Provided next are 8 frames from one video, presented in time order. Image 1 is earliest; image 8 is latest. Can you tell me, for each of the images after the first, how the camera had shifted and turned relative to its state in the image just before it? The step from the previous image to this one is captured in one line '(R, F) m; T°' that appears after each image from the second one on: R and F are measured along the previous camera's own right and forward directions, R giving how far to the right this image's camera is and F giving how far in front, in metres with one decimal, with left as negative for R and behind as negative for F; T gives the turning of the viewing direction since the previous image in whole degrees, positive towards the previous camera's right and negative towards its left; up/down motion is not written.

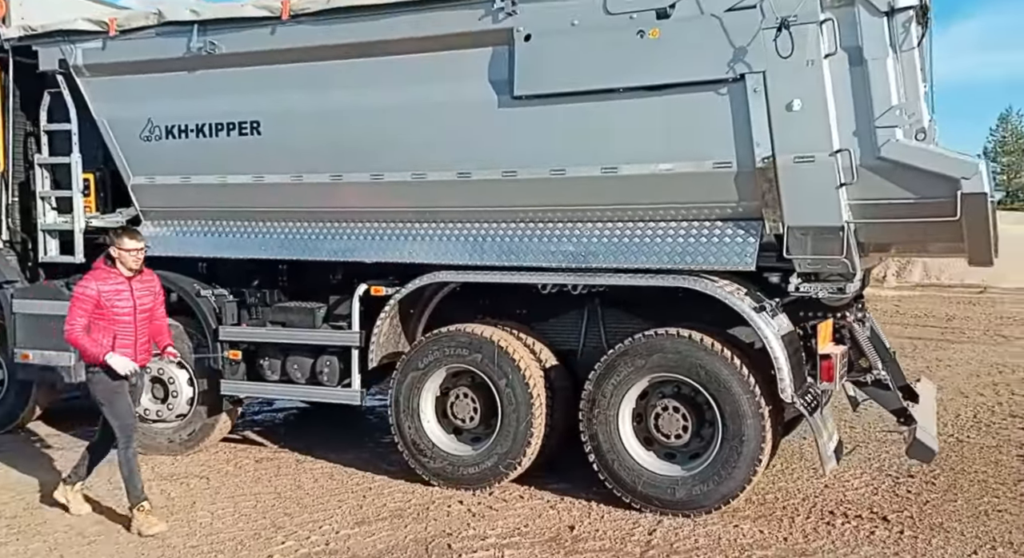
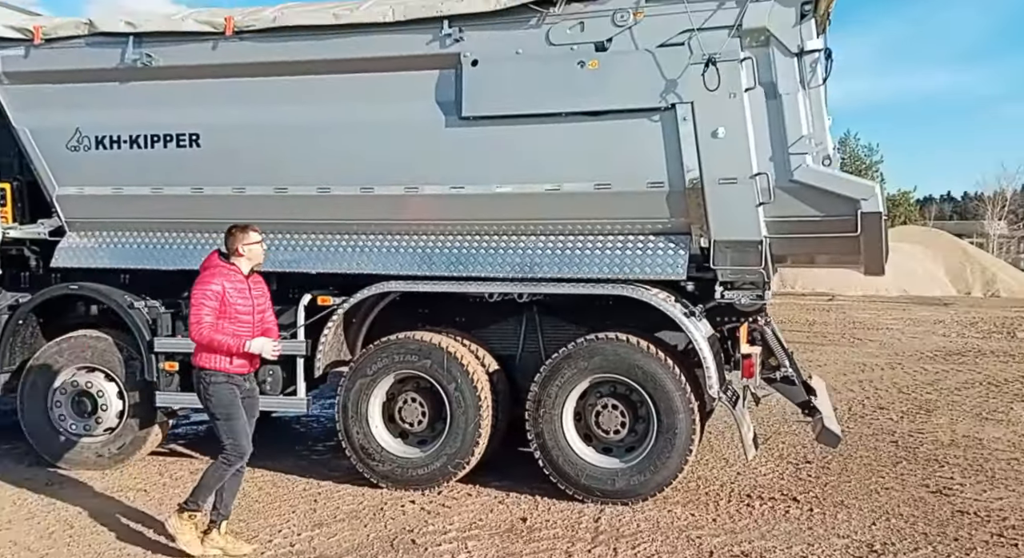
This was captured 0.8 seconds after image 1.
(-0.5, -0.3) m; +9°
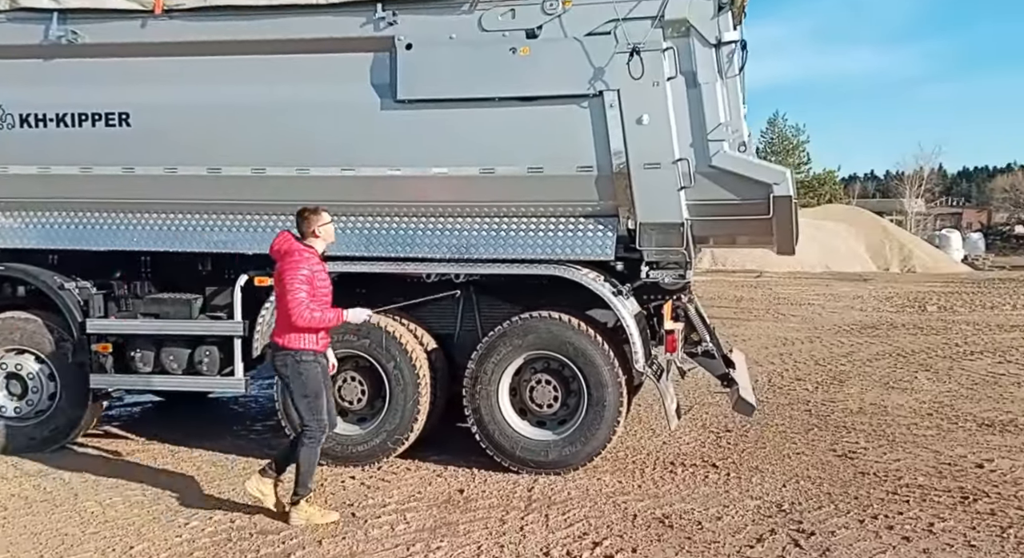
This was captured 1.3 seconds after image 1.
(0.0, -0.2) m; +5°
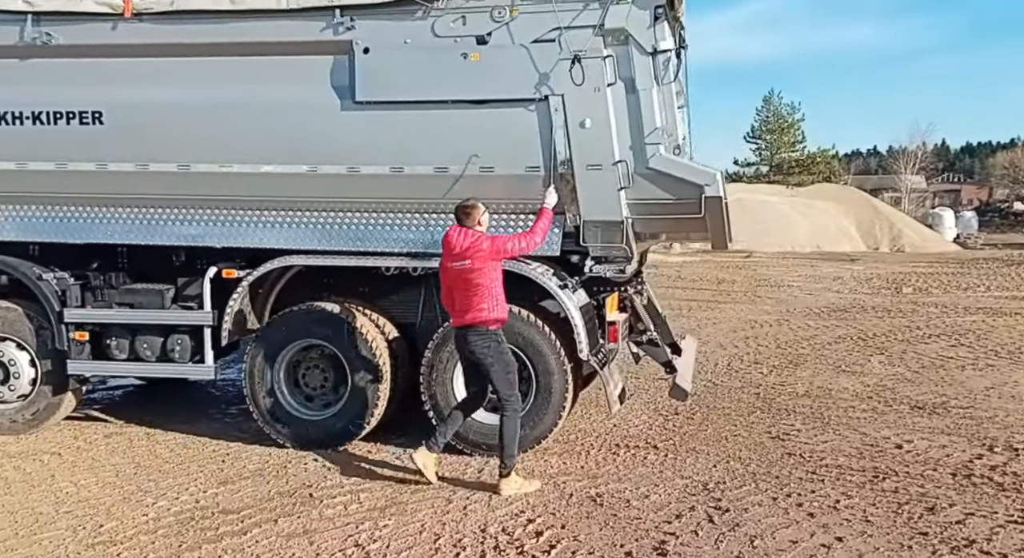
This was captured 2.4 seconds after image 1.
(+0.3, -0.3) m; 0°
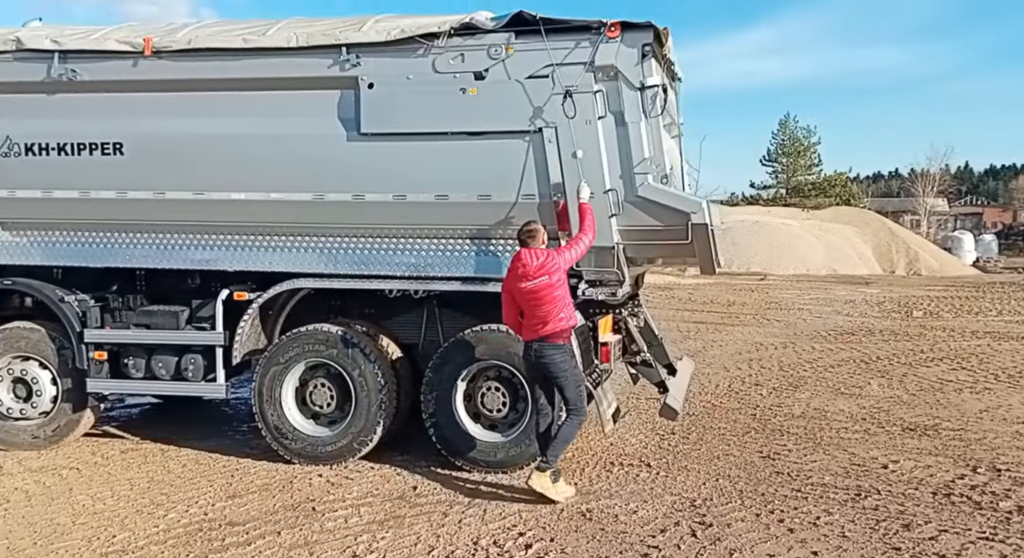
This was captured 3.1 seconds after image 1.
(+0.1, -0.2) m; -1°
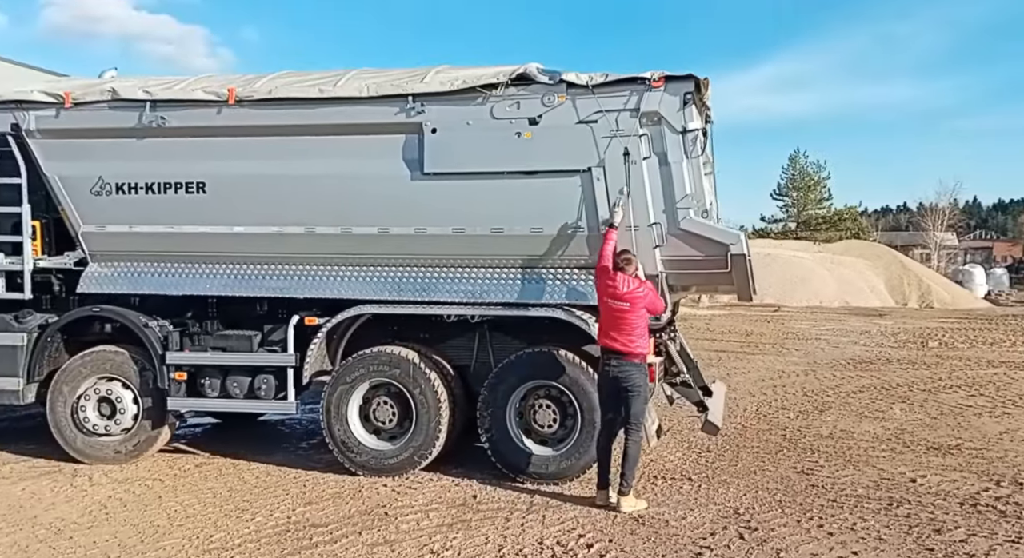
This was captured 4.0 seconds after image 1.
(-0.3, -0.5) m; -1°
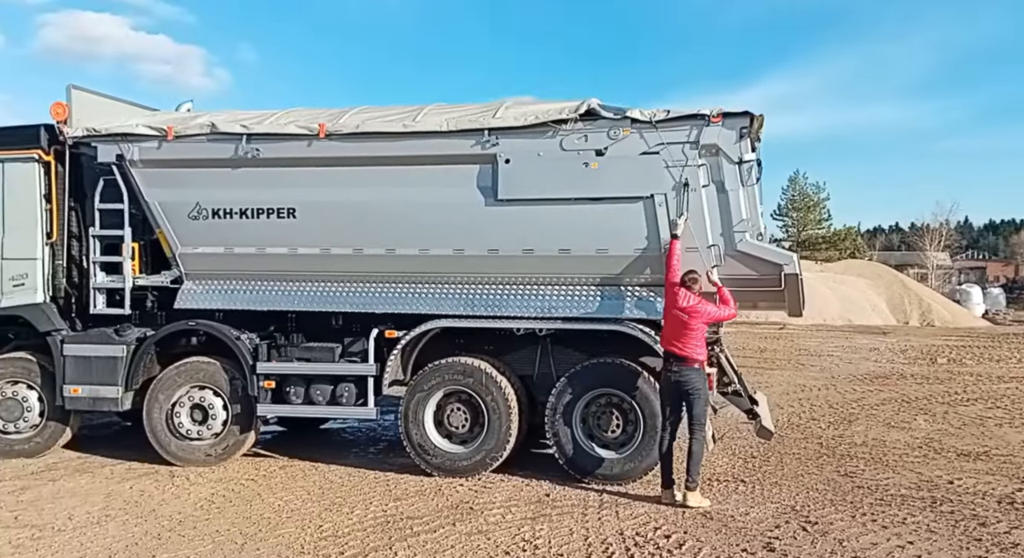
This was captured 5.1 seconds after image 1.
(-0.6, -0.6) m; 0°
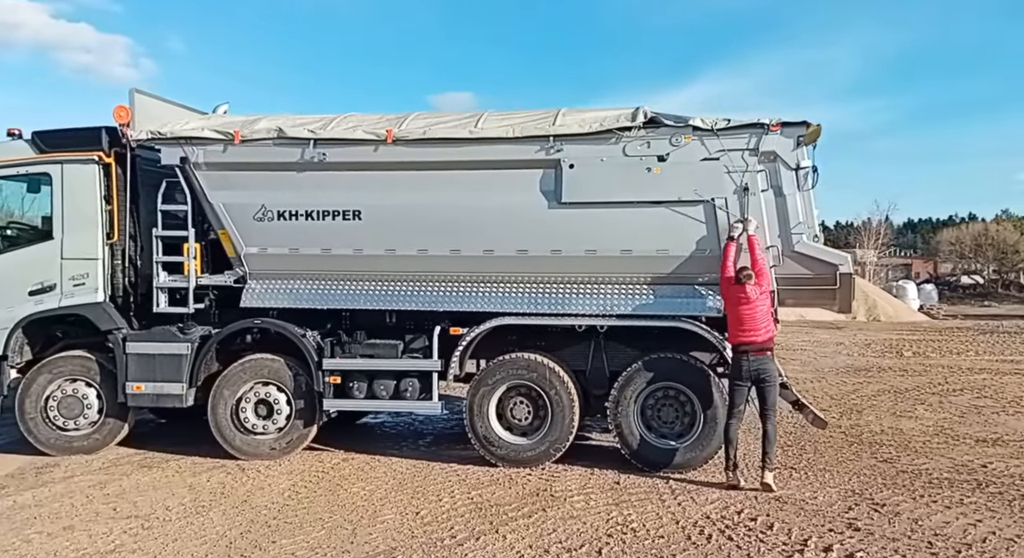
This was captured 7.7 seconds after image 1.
(-1.1, -0.2) m; +4°
